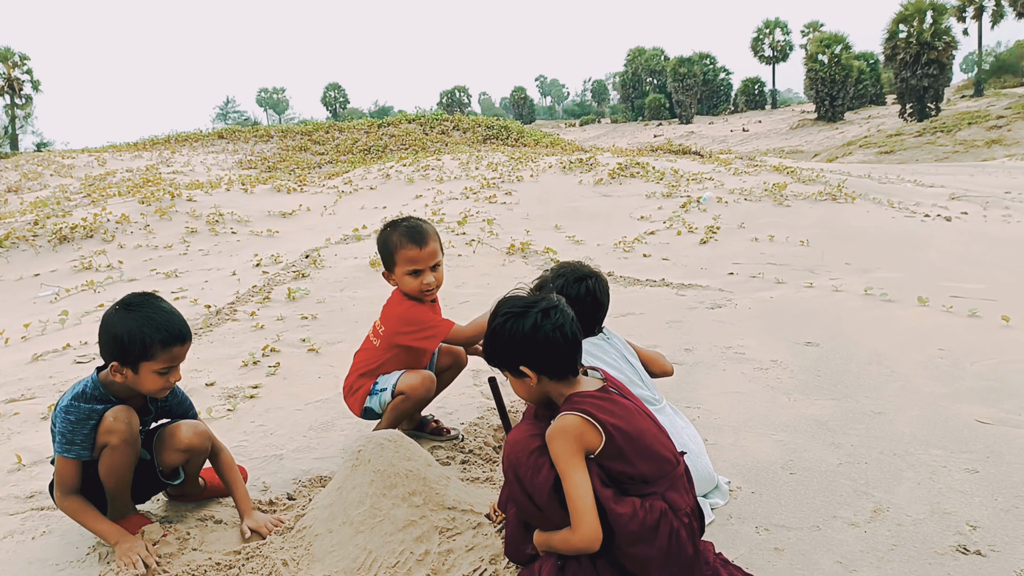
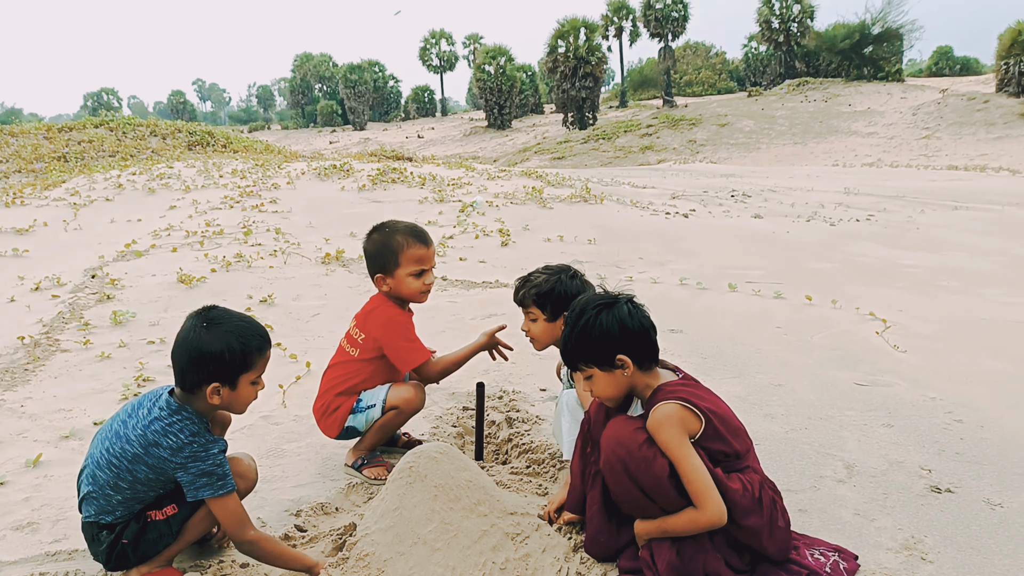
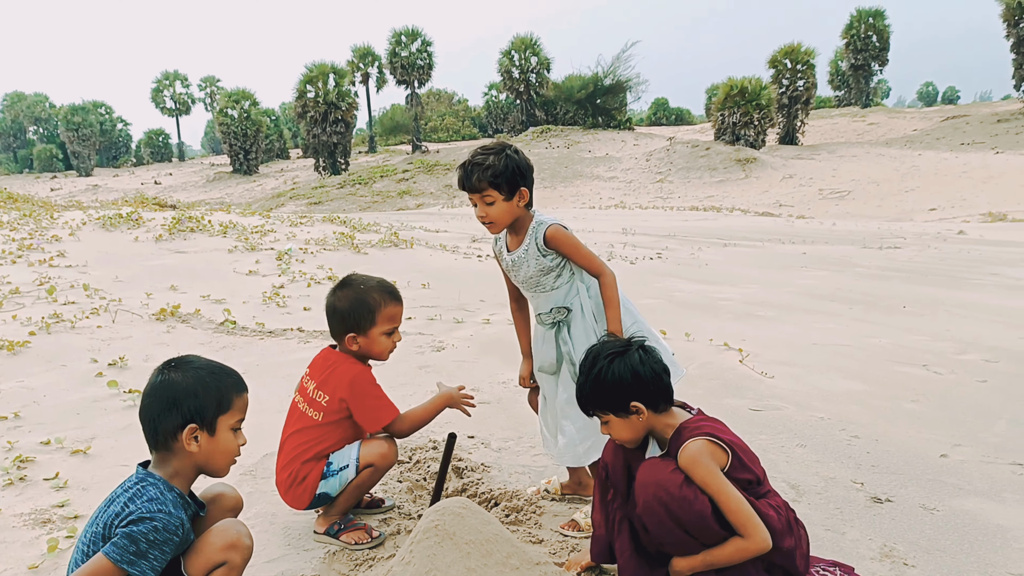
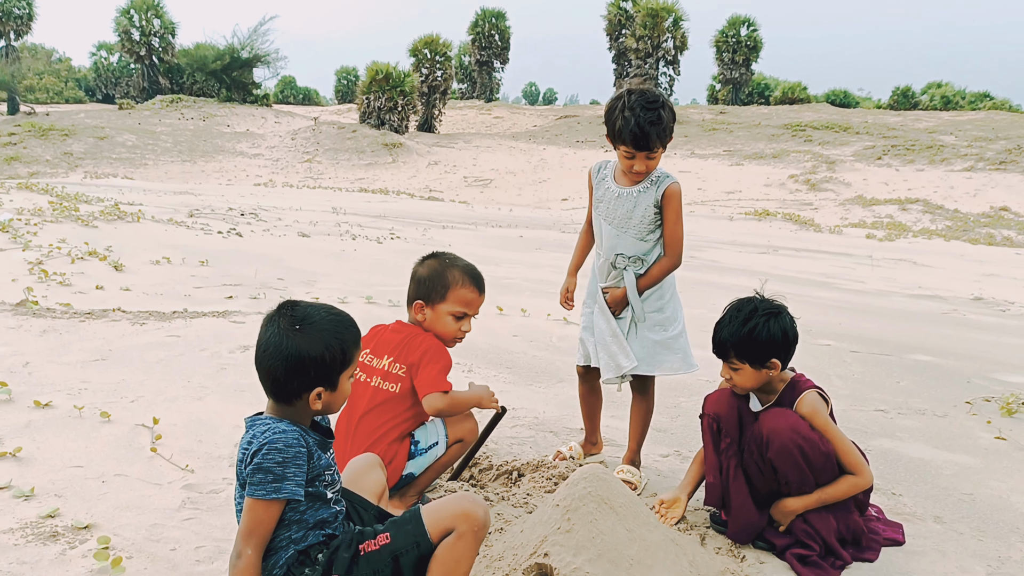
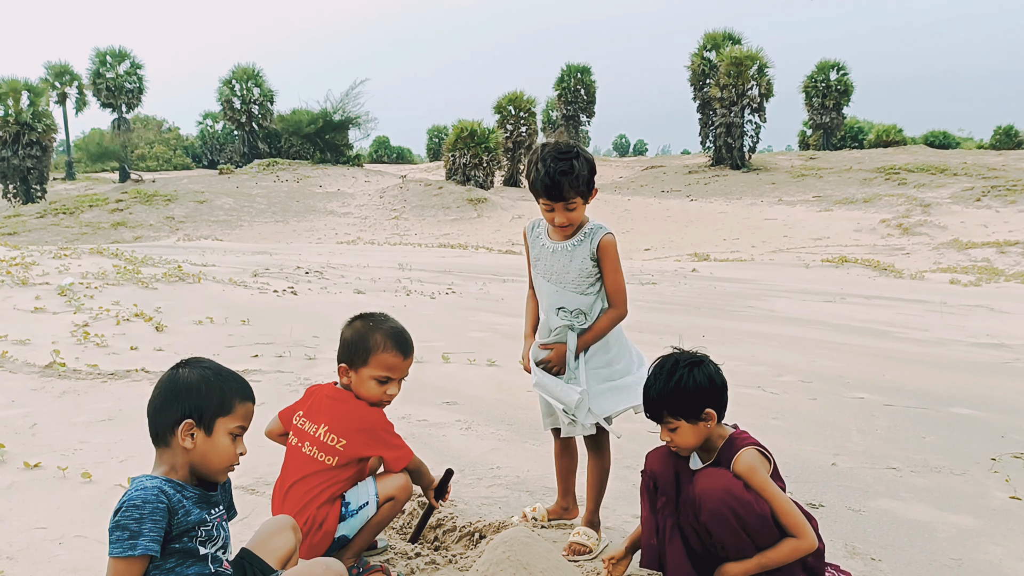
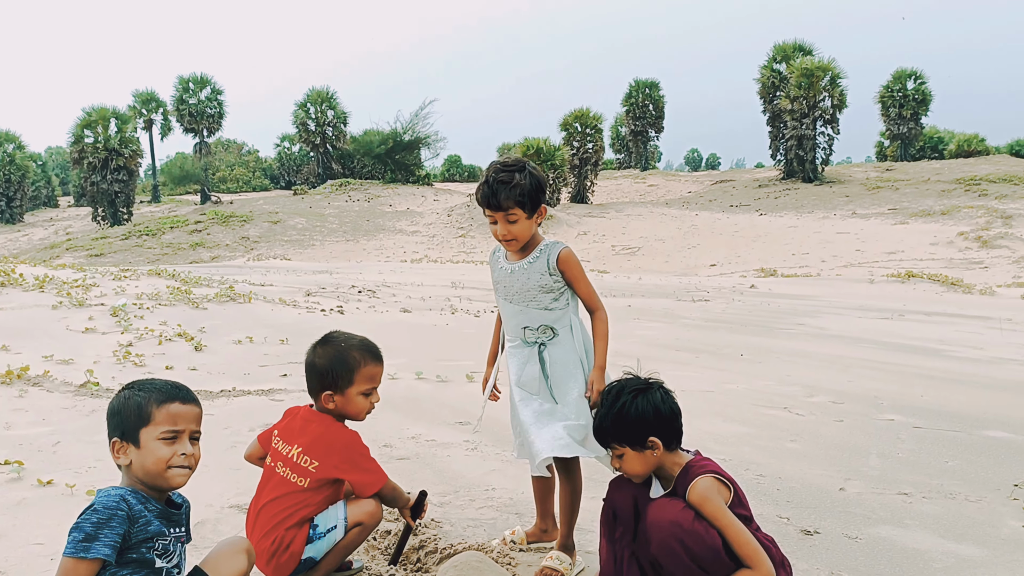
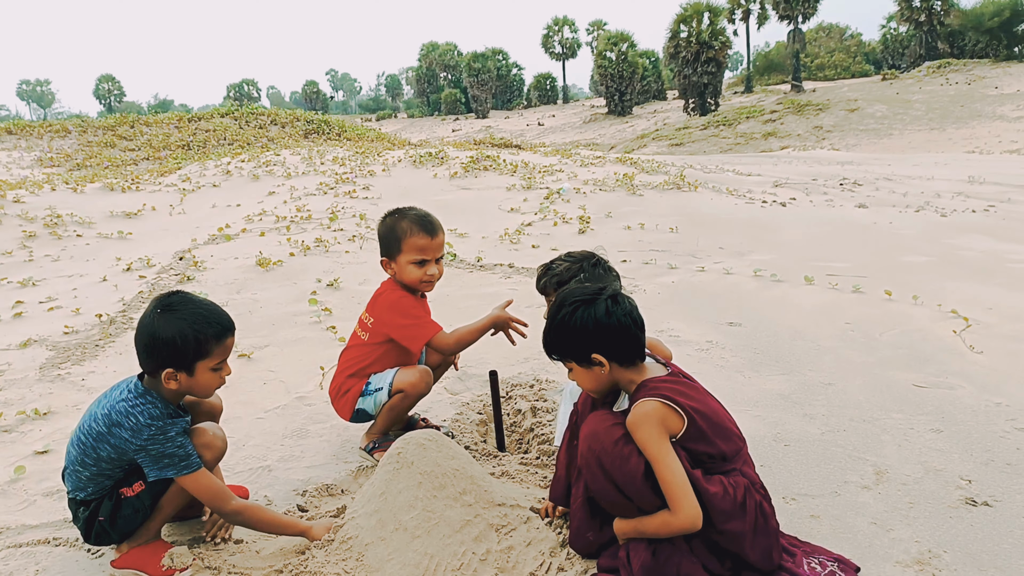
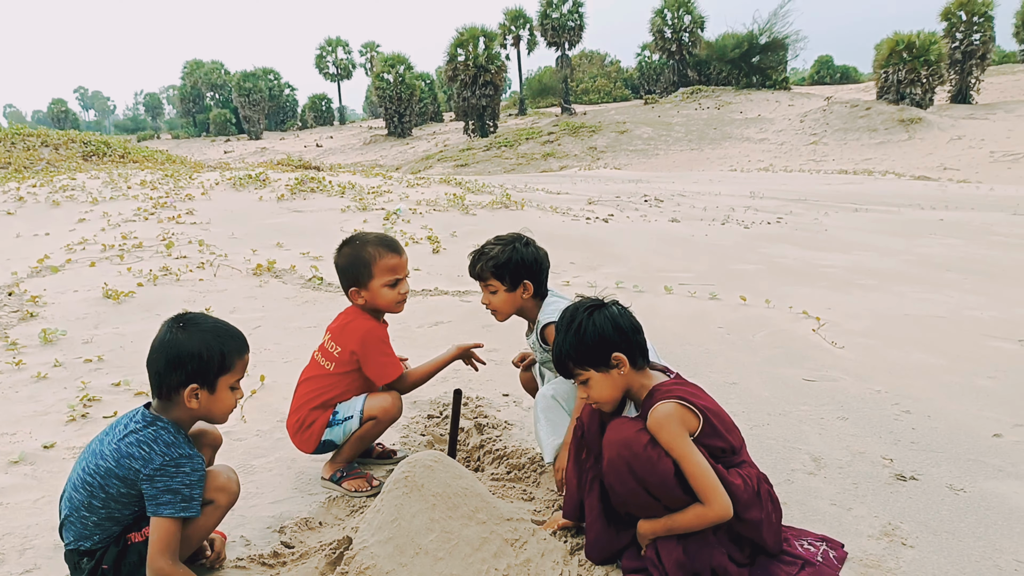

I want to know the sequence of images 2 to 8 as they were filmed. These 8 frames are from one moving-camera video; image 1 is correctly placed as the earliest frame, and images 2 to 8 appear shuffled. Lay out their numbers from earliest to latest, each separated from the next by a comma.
7, 2, 8, 3, 6, 5, 4
